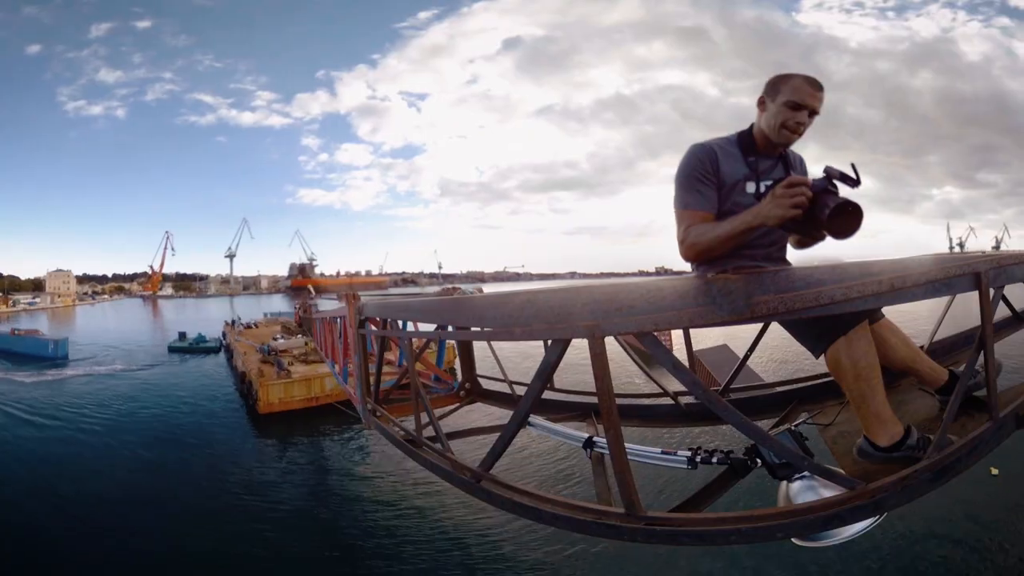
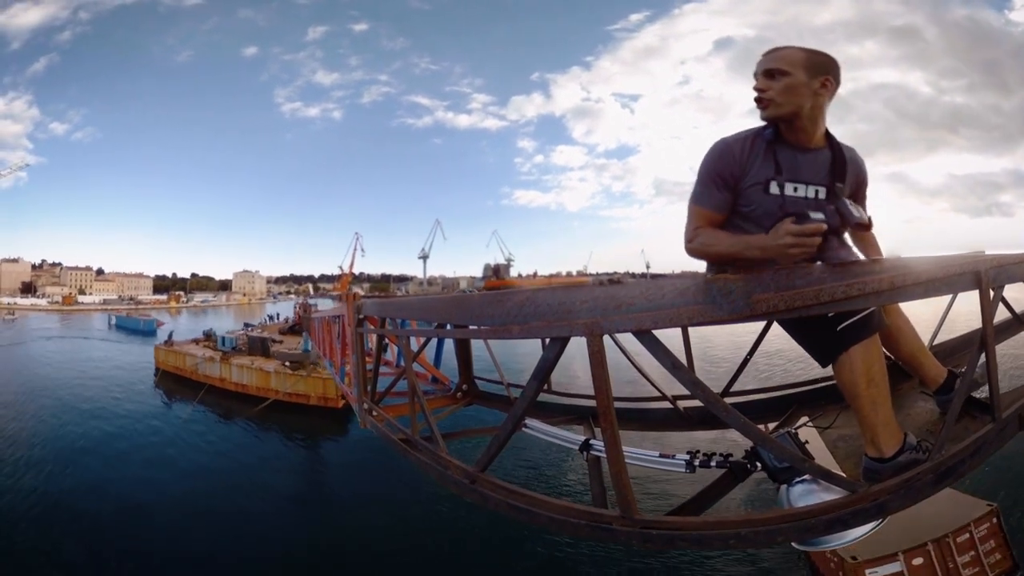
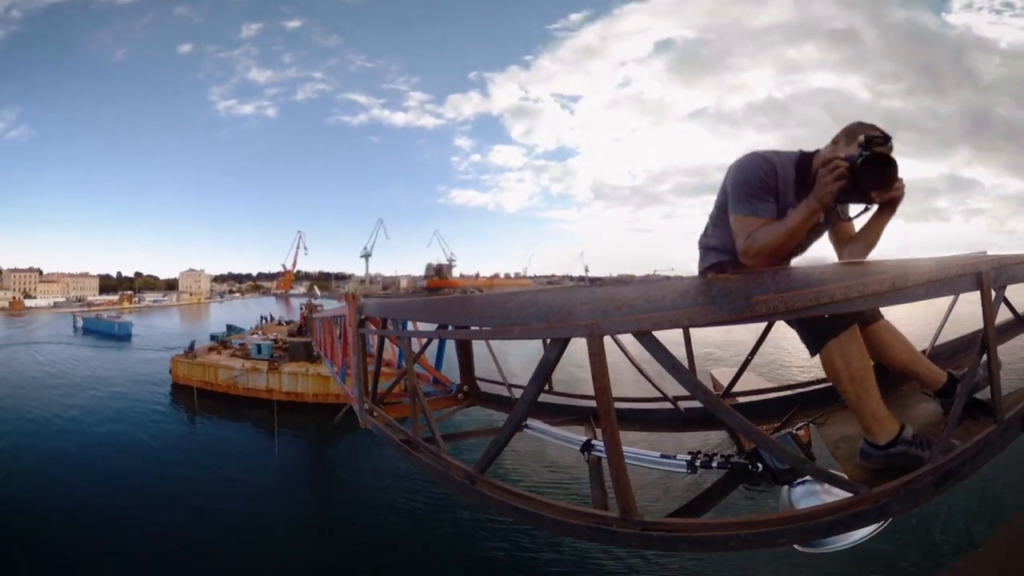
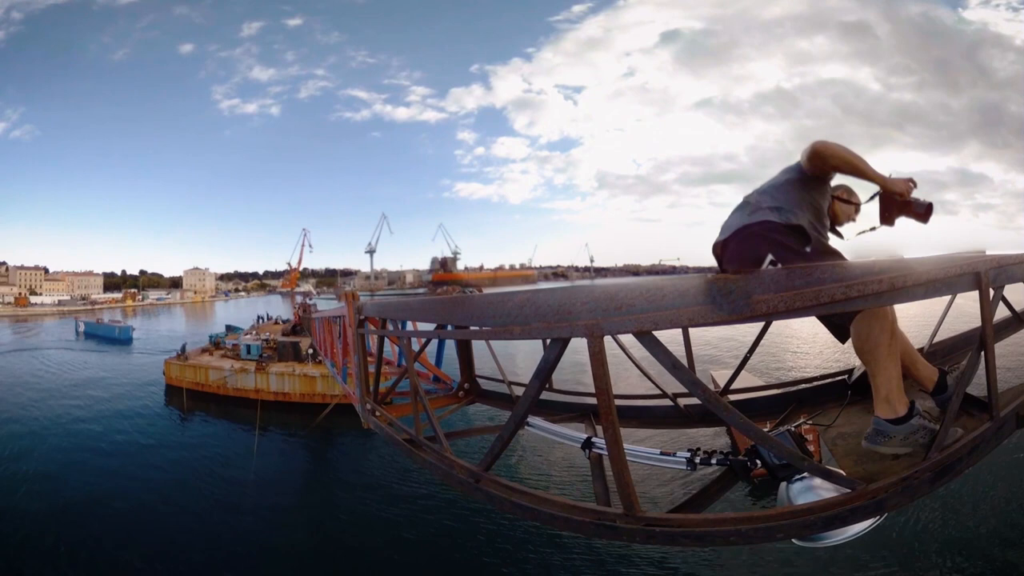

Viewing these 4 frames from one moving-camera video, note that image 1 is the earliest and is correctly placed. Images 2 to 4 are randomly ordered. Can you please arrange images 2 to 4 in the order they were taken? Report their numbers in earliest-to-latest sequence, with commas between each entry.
3, 4, 2
